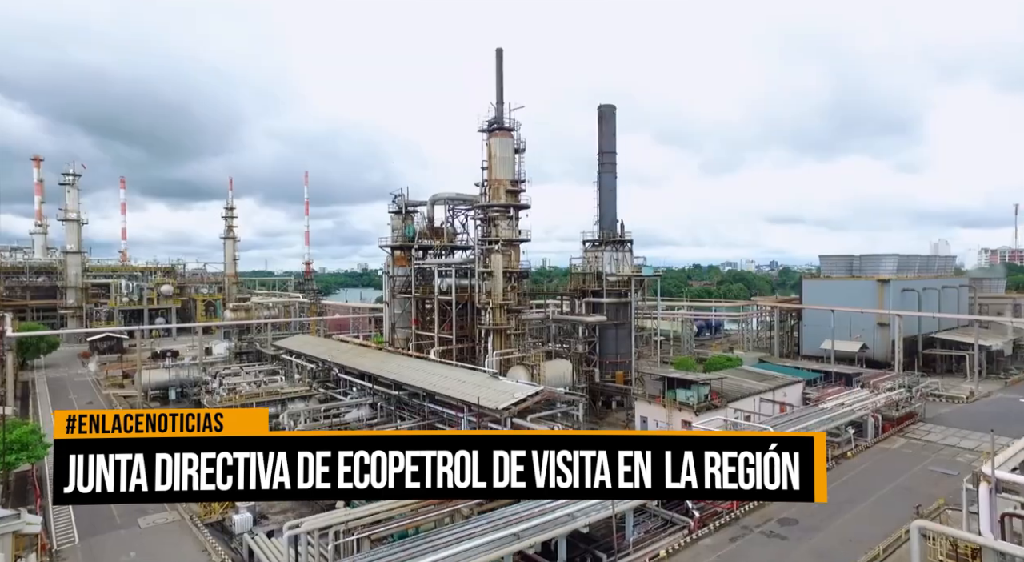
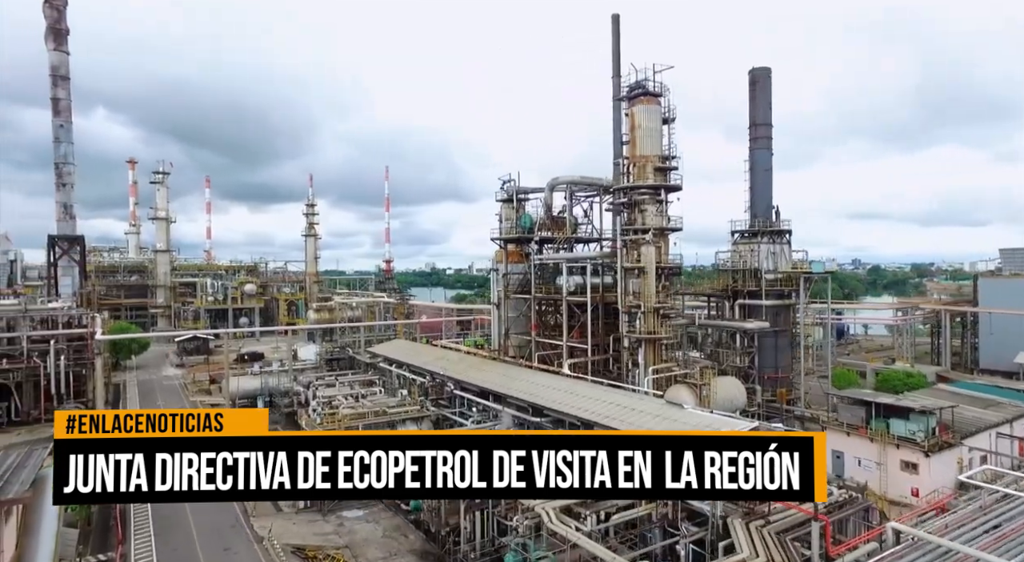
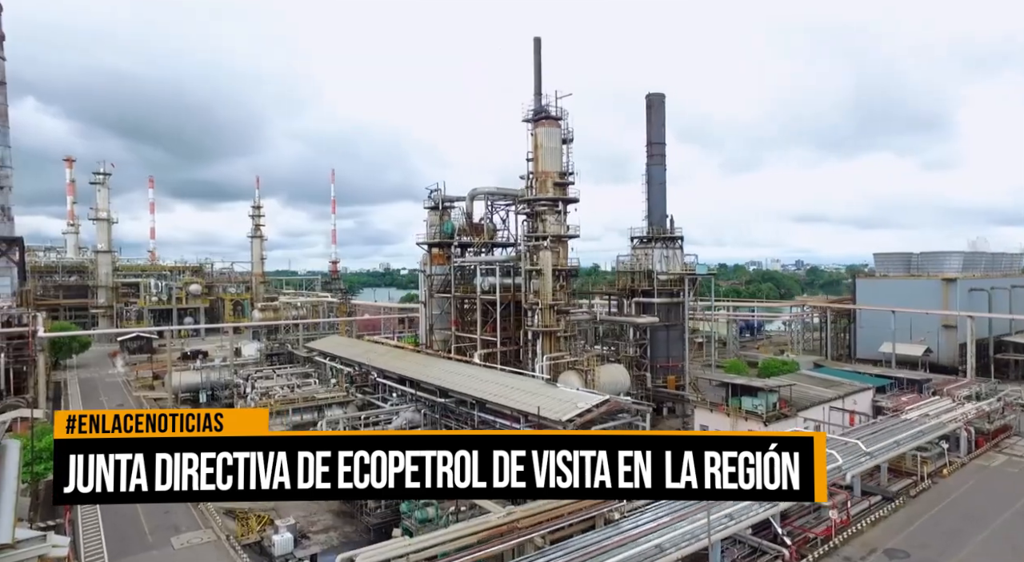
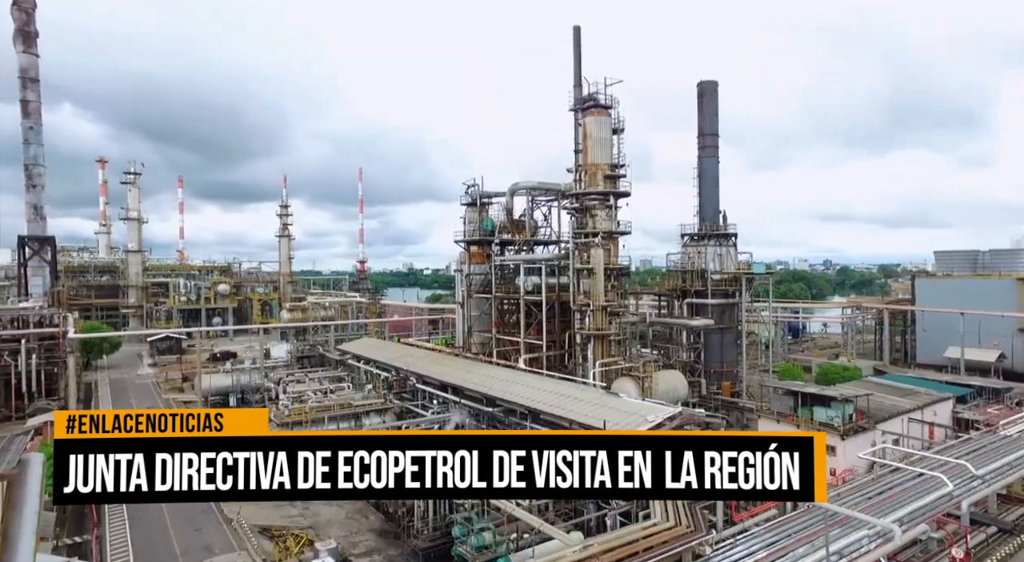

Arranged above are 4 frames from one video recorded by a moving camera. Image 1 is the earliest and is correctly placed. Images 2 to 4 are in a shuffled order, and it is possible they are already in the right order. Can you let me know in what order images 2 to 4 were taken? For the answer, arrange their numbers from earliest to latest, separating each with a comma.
3, 4, 2
